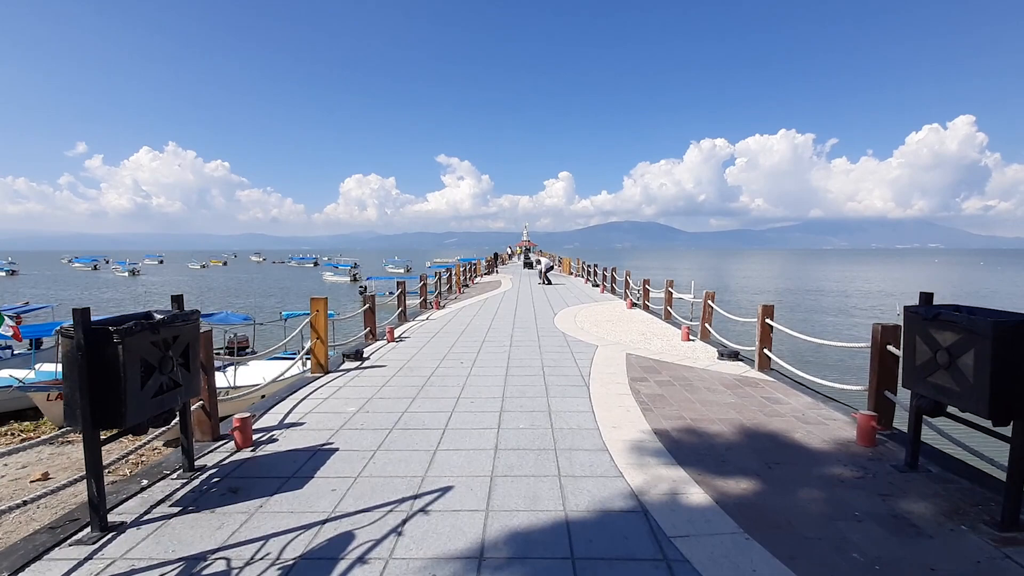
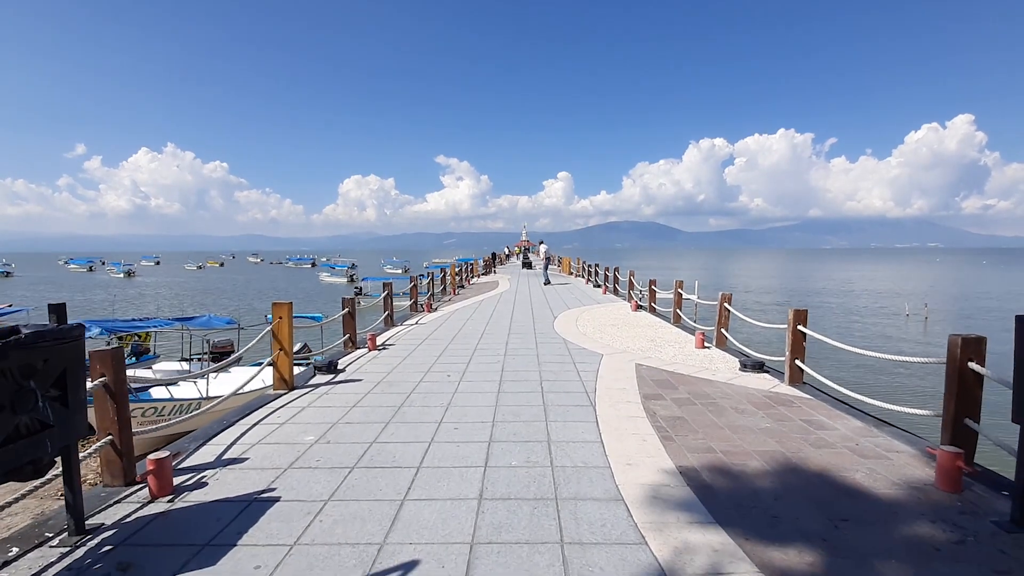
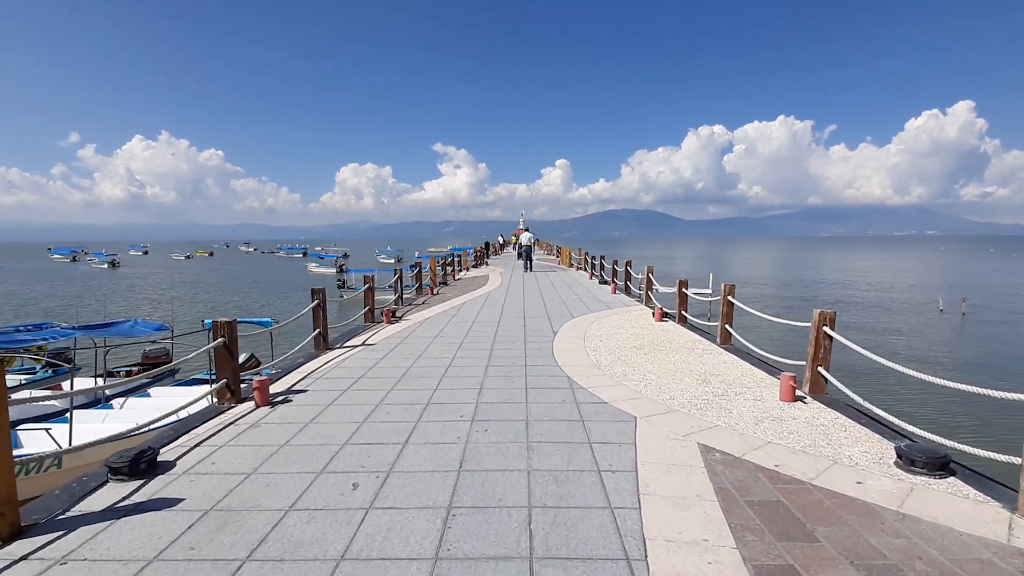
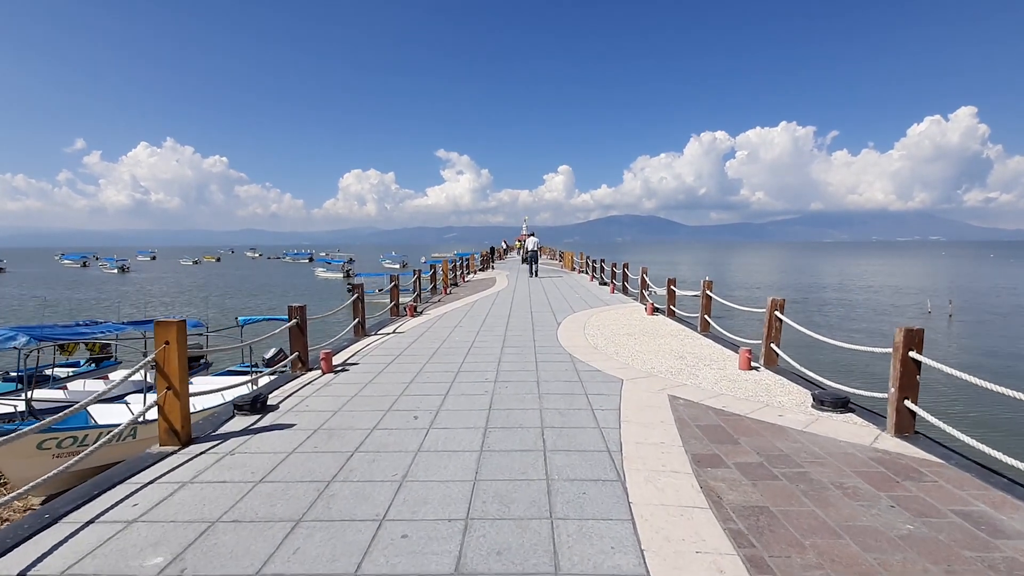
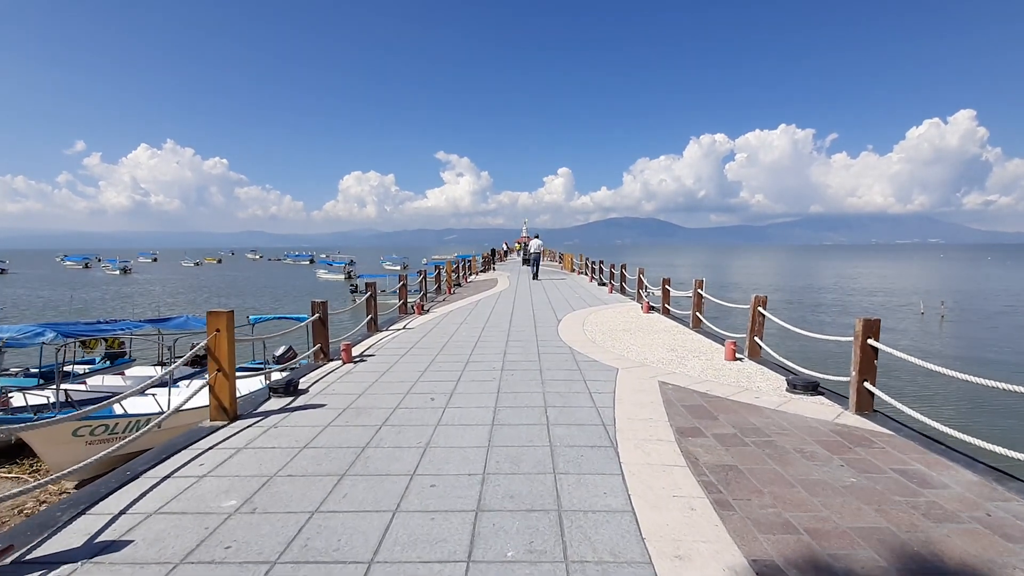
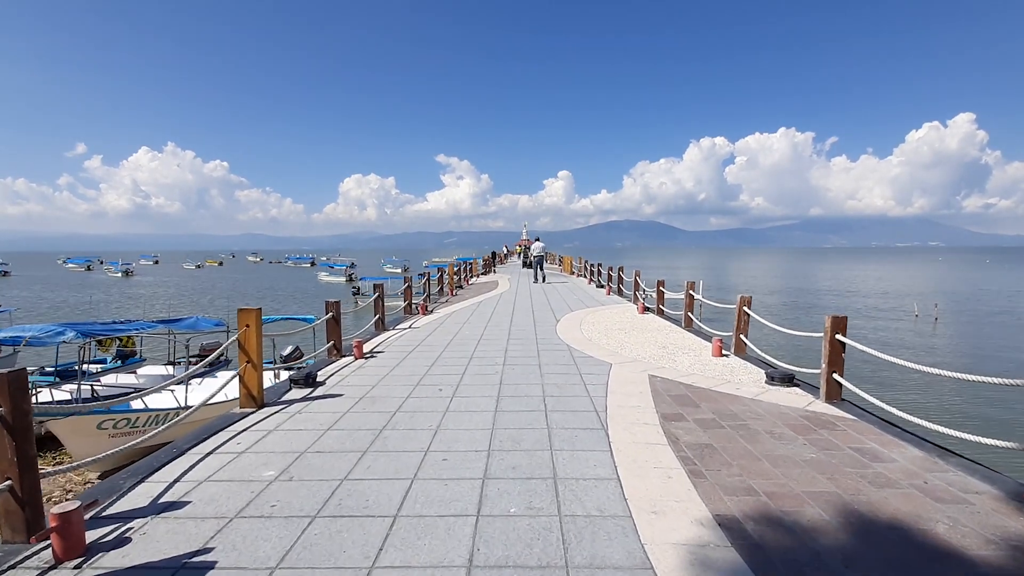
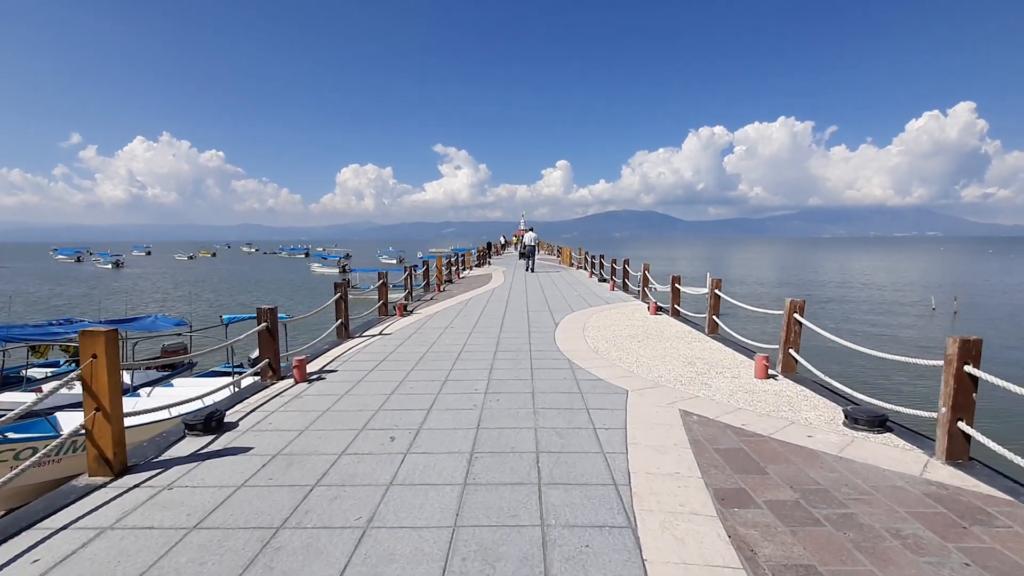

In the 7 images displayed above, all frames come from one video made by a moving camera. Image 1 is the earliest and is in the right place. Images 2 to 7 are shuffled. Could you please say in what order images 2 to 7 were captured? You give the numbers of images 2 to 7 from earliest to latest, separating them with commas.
2, 6, 5, 4, 7, 3
